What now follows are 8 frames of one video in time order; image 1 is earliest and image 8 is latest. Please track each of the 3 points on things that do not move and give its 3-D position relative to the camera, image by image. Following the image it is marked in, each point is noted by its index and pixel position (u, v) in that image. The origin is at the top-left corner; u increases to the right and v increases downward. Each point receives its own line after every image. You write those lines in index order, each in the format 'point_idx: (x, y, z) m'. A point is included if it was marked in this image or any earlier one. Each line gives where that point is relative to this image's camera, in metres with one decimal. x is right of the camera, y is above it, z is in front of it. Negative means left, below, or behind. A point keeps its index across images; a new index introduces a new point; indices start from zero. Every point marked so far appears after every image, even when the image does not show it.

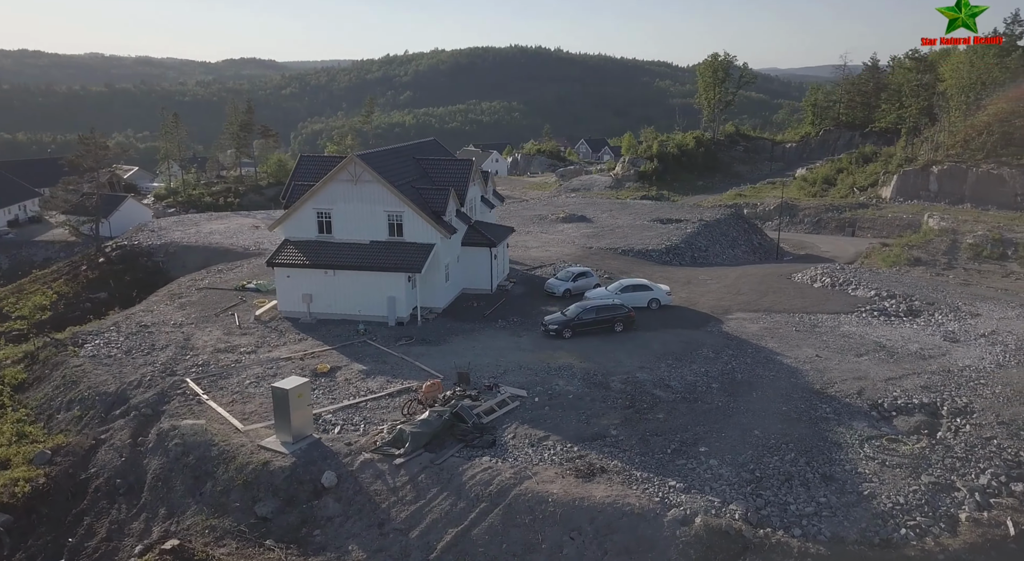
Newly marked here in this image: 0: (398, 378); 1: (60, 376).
0: (-3.0, -2.6, +18.1) m
1: (-11.9, -2.5, +18.0) m
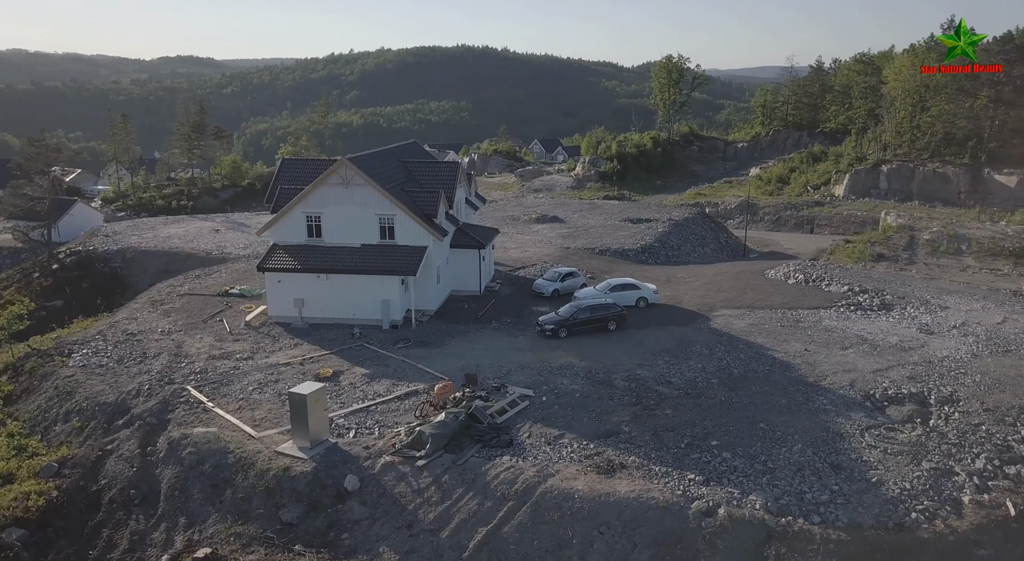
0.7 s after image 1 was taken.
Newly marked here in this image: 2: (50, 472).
0: (-2.9, -2.6, +18.1) m
1: (-11.7, -2.7, +17.5) m
2: (-9.3, -3.9, +14.0) m
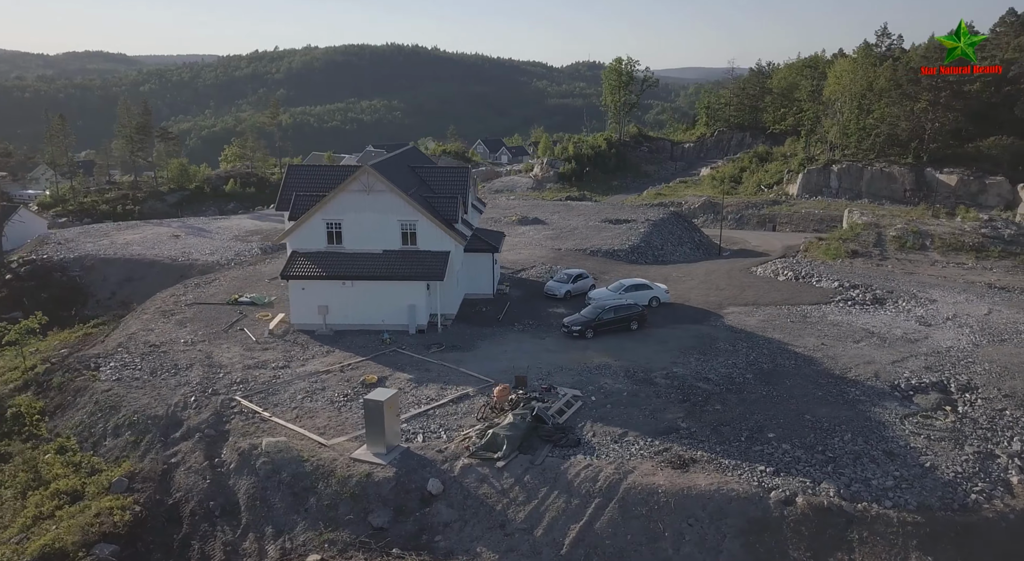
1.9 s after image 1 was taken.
0: (-1.7, -2.8, +18.2) m
1: (-10.4, -3.0, +16.9) m
2: (-7.7, -4.1, +13.7) m
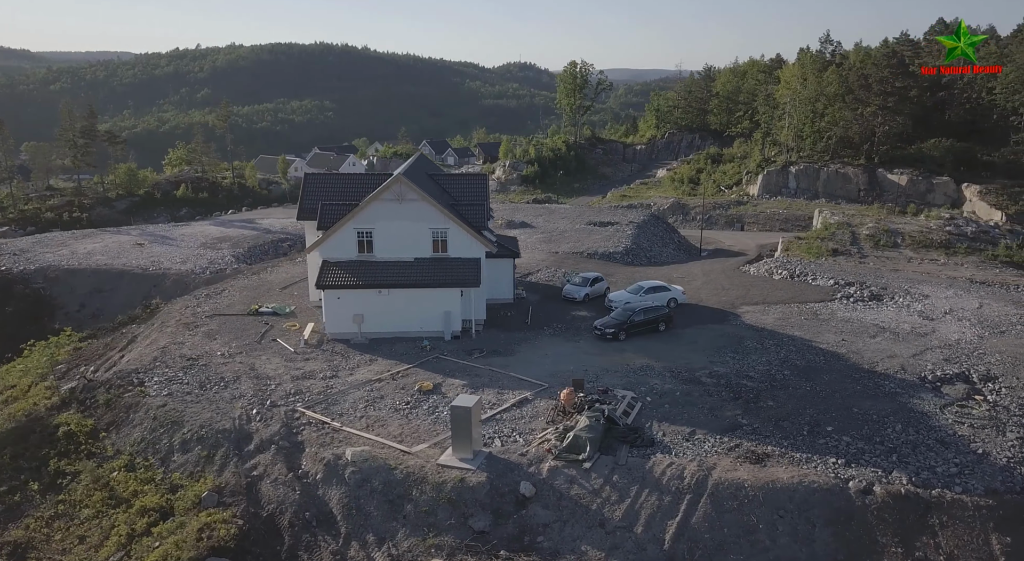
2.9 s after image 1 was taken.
0: (-0.2, -2.9, +18.5) m
1: (-8.8, -3.3, +16.6) m
2: (-5.9, -4.4, +13.5) m
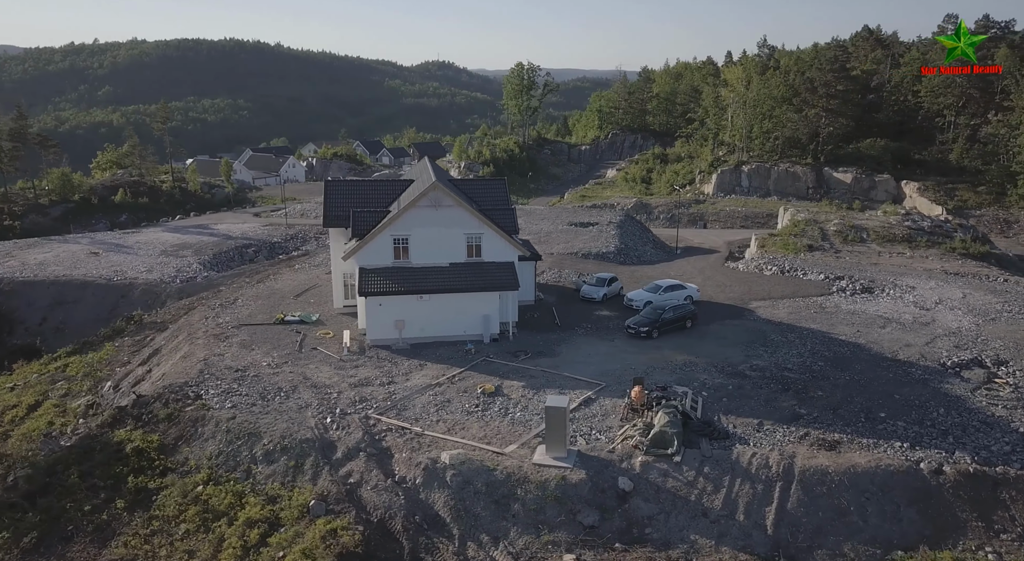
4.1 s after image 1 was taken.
0: (+1.5, -3.0, +18.9) m
1: (-6.9, -3.6, +16.3) m
2: (-3.7, -4.5, +13.5) m
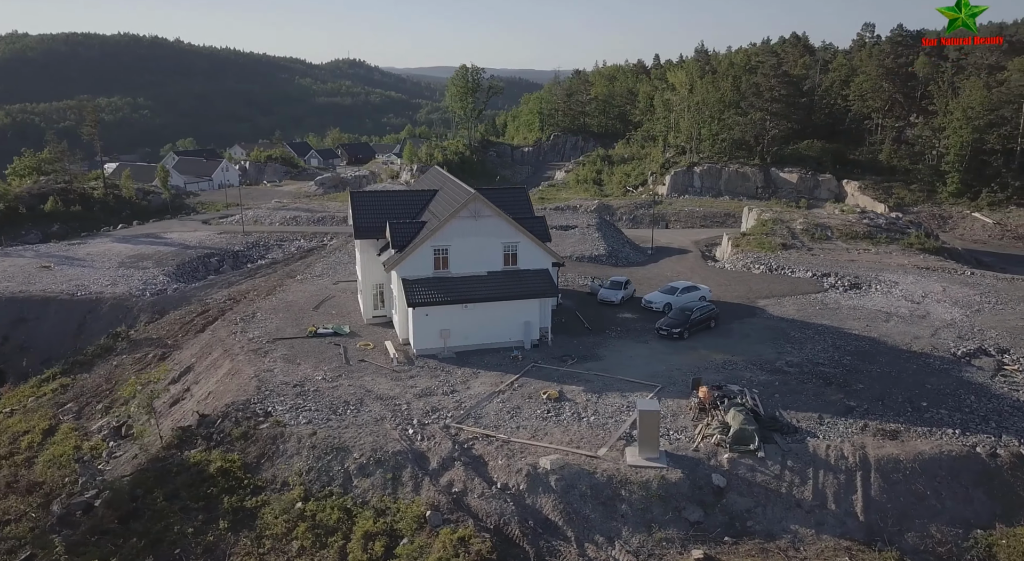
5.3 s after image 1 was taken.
0: (+3.2, -3.1, +19.5) m
1: (-4.9, -3.9, +16.2) m
2: (-1.5, -4.8, +13.7) m
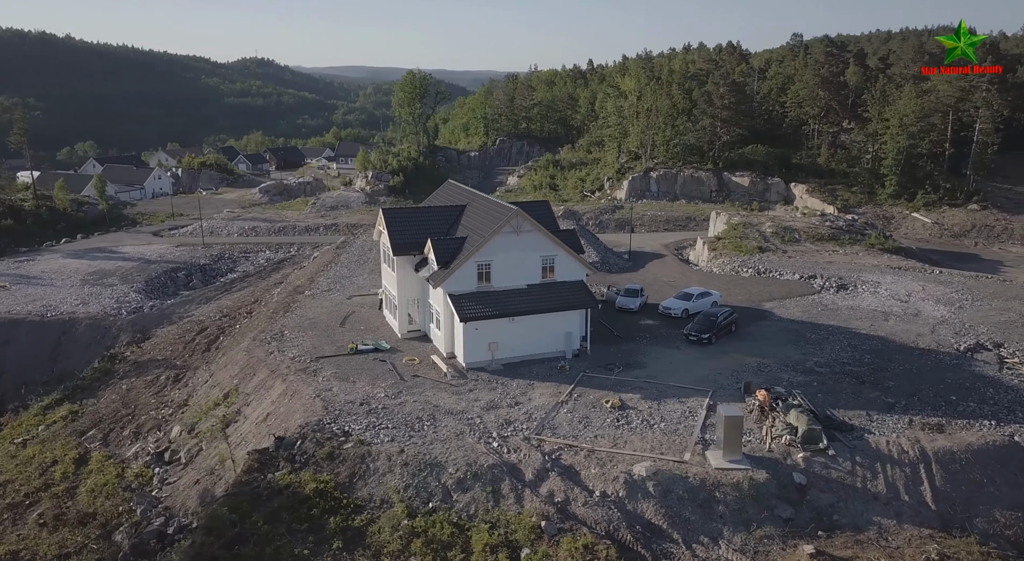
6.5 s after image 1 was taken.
0: (+5.0, -3.5, +20.4) m
1: (-2.8, -4.4, +16.4) m
2: (+0.9, -5.2, +14.2) m
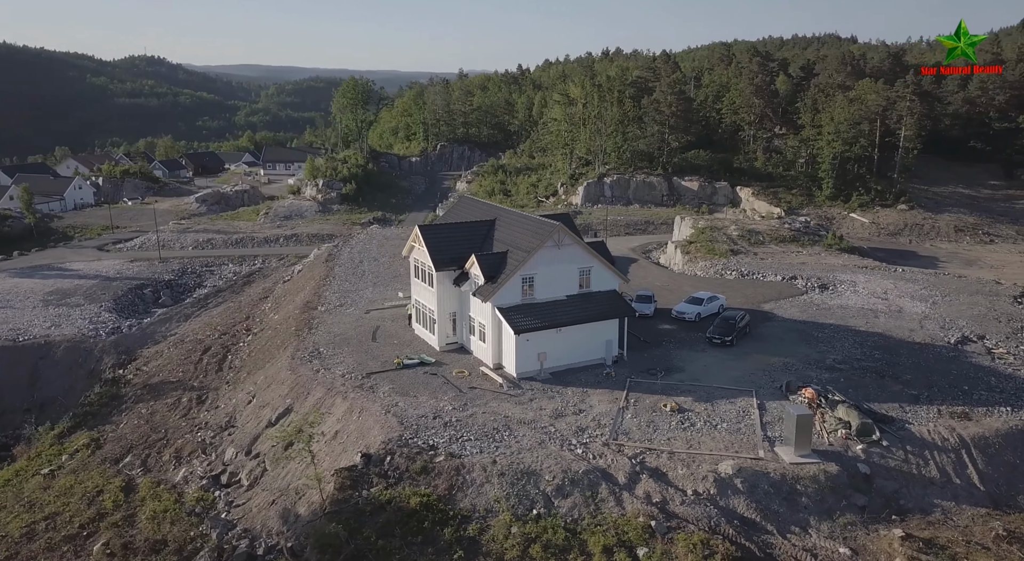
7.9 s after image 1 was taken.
0: (+6.9, -3.7, +21.8) m
1: (-0.5, -4.9, +17.1) m
2: (+3.4, -5.5, +15.3) m
